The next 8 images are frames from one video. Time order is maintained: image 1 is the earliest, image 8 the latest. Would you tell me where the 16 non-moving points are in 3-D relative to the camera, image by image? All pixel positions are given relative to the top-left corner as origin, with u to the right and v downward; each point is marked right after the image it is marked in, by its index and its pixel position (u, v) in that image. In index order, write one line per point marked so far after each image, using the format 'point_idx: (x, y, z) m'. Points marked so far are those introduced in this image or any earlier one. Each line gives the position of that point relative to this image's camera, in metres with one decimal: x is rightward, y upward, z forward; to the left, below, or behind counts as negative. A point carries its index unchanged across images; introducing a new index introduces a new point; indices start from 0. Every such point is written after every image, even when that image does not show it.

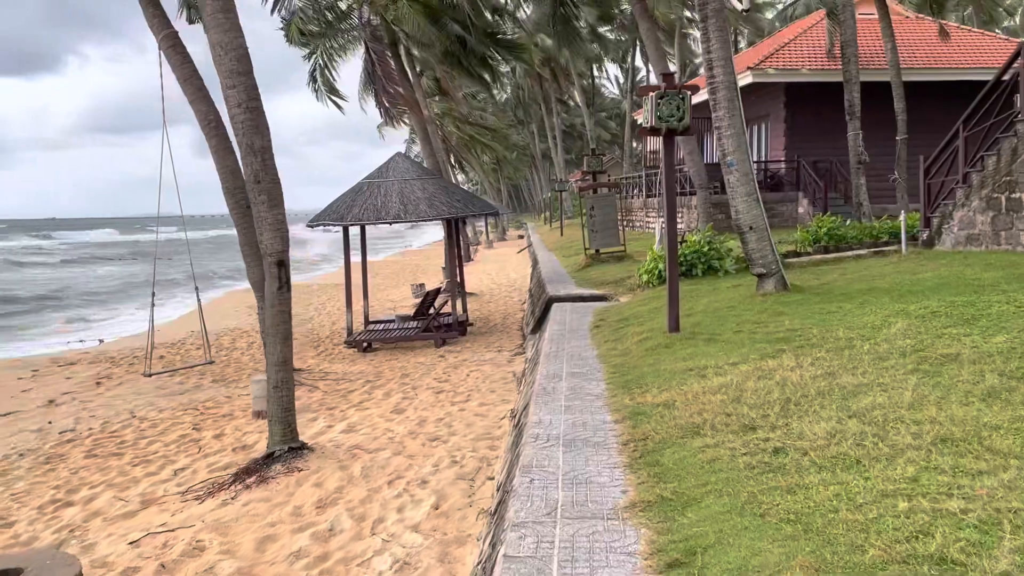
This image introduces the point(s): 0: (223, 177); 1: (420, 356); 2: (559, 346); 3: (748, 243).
0: (-2.9, +1.1, +8.9) m
1: (-1.1, -0.8, +10.5) m
2: (+0.4, -0.4, +6.6) m
3: (+2.0, +0.4, +7.3) m
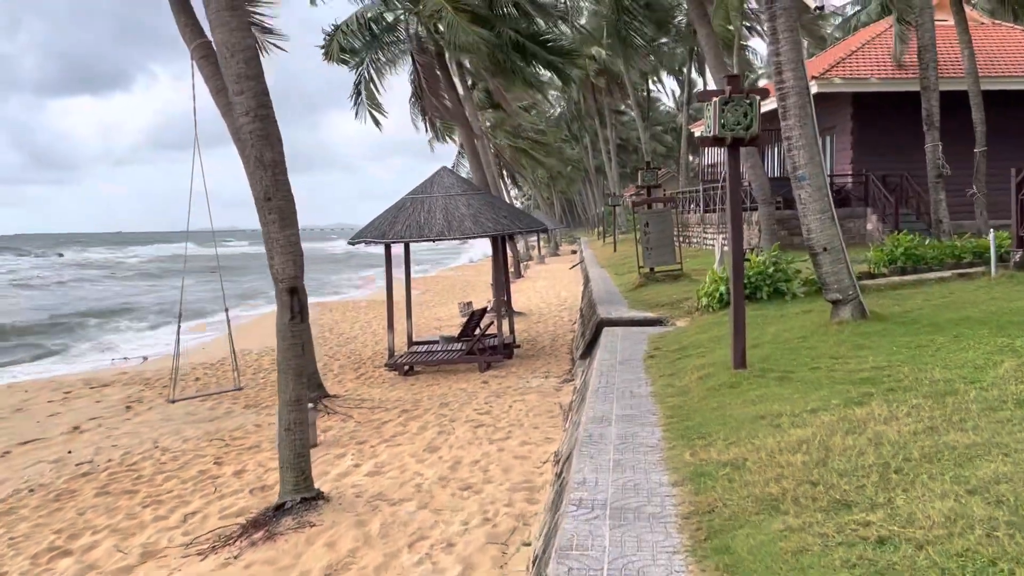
0: (-2.5, +0.9, +8.5) m
1: (-0.6, -1.1, +9.9) m
2: (+0.7, -0.6, +5.9) m
3: (+2.3, +0.2, +6.6) m
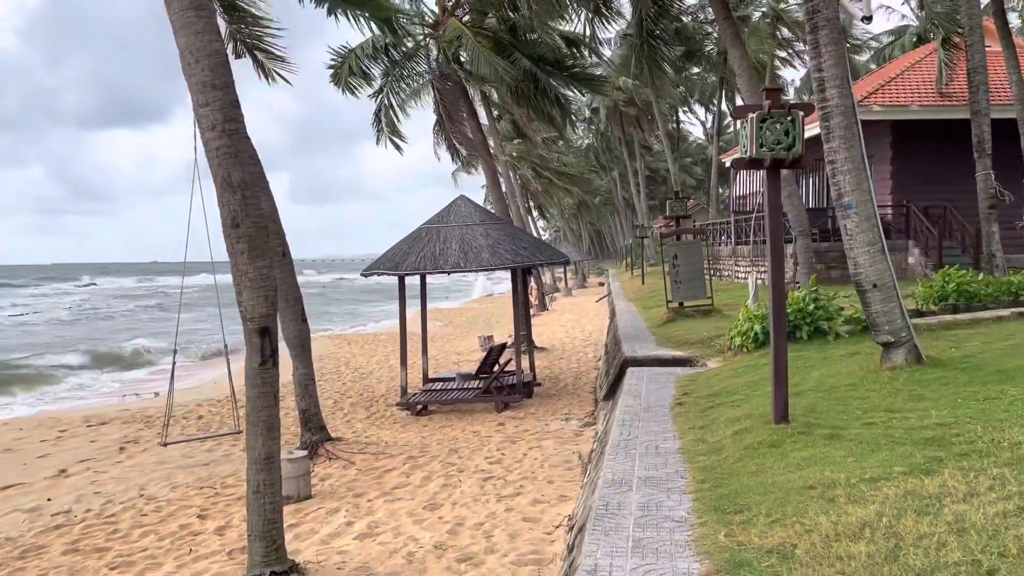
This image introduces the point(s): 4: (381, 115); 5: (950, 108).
0: (-2.3, +0.6, +8.0) m
1: (-0.4, -1.5, +9.3) m
2: (+0.7, -0.9, +5.3) m
3: (+2.4, -0.1, +5.9) m
4: (-2.3, +3.0, +15.1) m
5: (+6.9, +2.9, +13.8) m
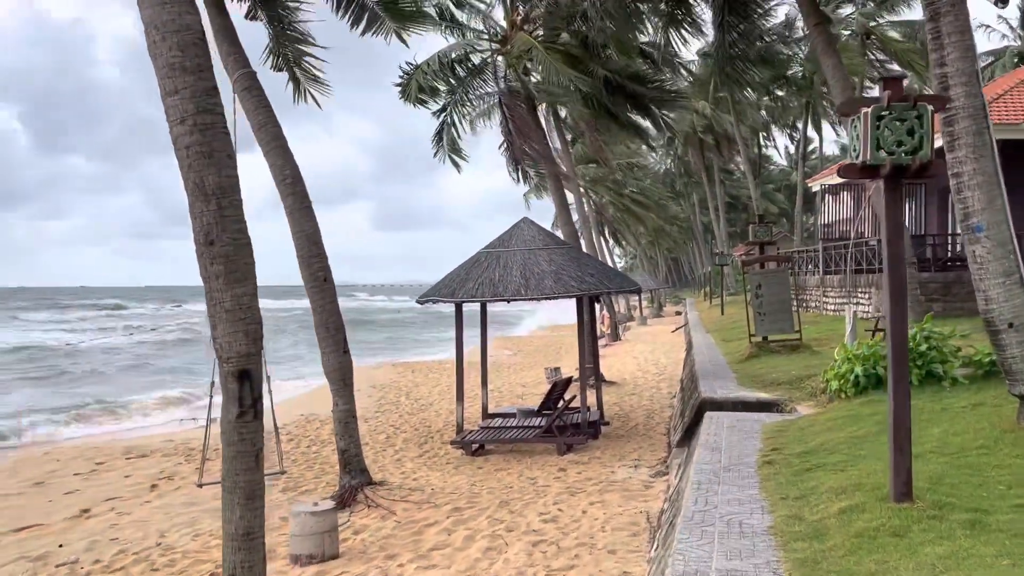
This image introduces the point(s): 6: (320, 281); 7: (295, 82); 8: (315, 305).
0: (-1.8, +0.4, +7.4) m
1: (+0.2, -1.8, +8.4) m
2: (+1.0, -1.0, +4.3) m
3: (+2.7, -0.3, +4.8) m
4: (-1.1, +2.6, +14.5) m
5: (+8.0, +2.3, +12.4) m
6: (-1.6, +0.1, +7.3) m
7: (-2.1, +2.2, +9.1) m
8: (-1.6, -0.1, +7.3) m
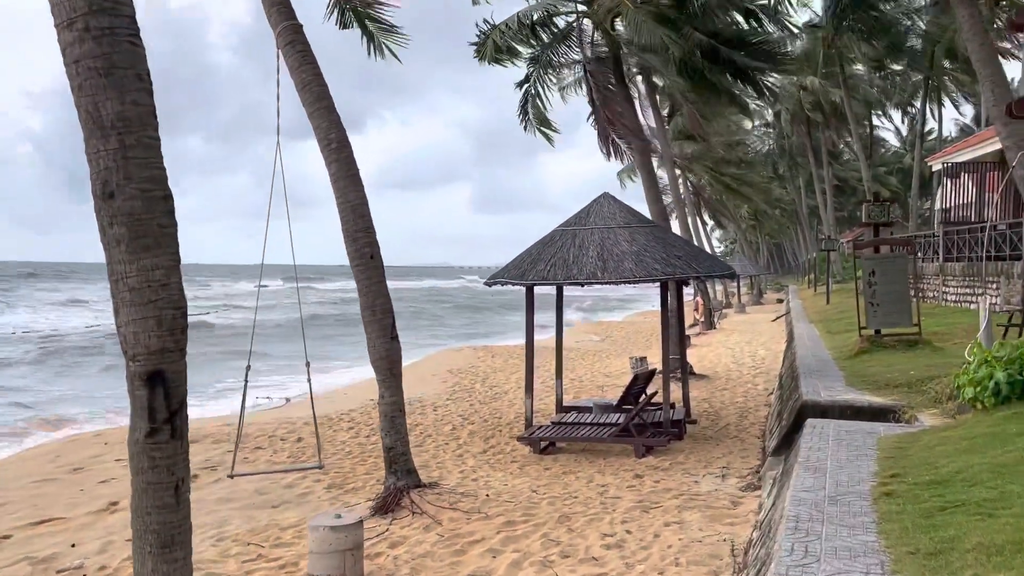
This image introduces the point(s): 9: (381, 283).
0: (-1.3, +0.5, +6.6) m
1: (+0.8, -1.6, +7.5) m
2: (+1.1, -1.0, +3.3) m
3: (+2.9, -0.3, +3.6) m
4: (+0.2, +2.8, +13.6) m
5: (+9.0, +2.4, +10.5) m
6: (-1.1, +0.2, +6.6) m
7: (-1.4, +2.4, +8.3) m
8: (-1.1, 0.0, +6.5) m
9: (-1.0, 0.0, +6.6) m
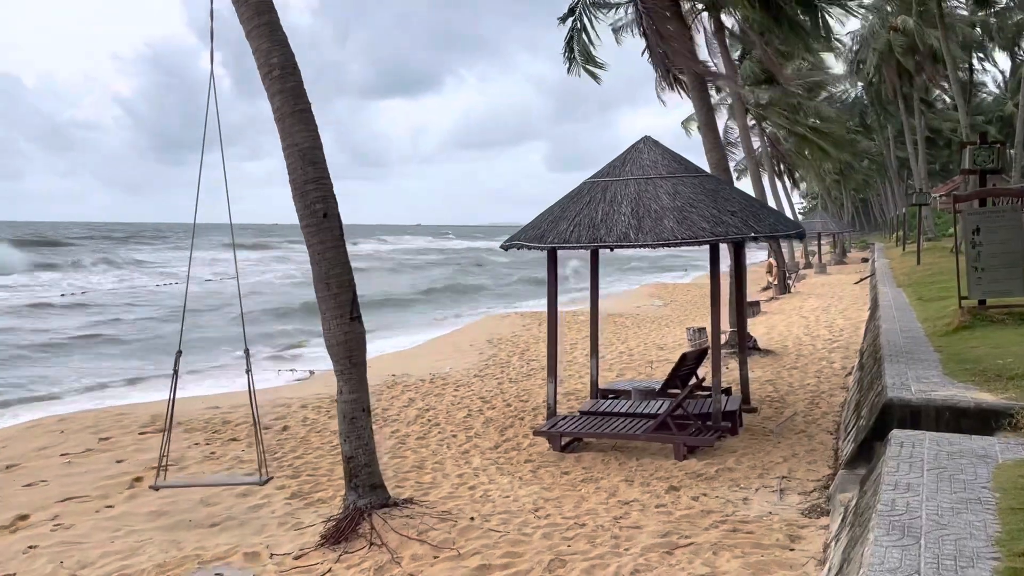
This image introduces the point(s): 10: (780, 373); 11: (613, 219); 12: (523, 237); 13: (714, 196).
0: (-1.3, +0.7, +5.2) m
1: (+0.9, -1.4, +6.0) m
2: (+0.8, -0.9, +1.8) m
3: (+2.6, -0.2, +1.9) m
4: (+0.8, +3.4, +12.0) m
5: (+9.2, +2.8, +8.2) m
6: (-1.1, +0.4, +5.2) m
7: (-1.3, +2.7, +6.9) m
8: (-1.2, +0.2, +5.2) m
9: (-1.0, +0.2, +5.2) m
10: (+3.0, -0.9, +9.9) m
11: (+0.8, +0.6, +7.3) m
12: (+0.1, +0.5, +7.7) m
13: (+1.7, +0.8, +7.5) m
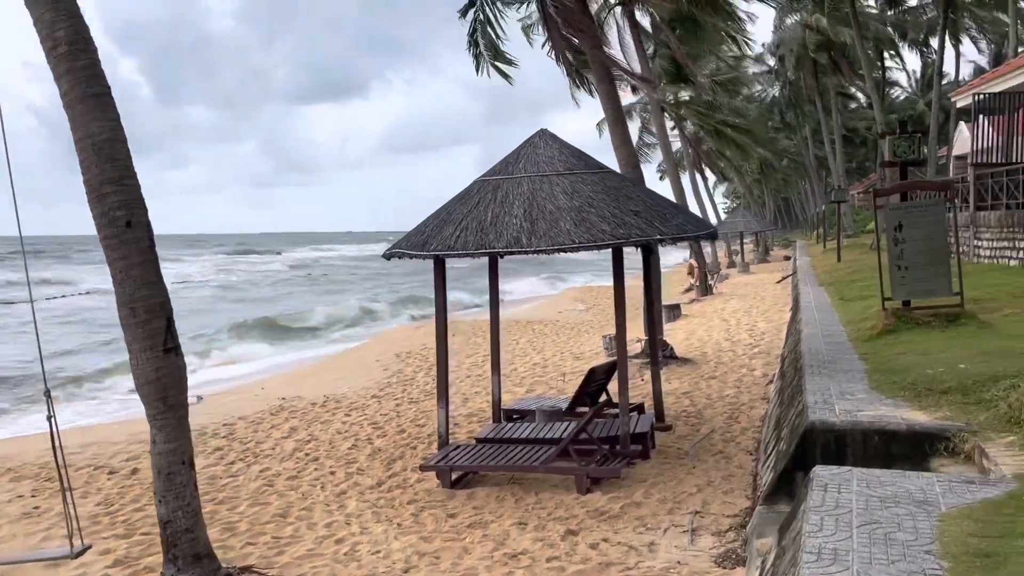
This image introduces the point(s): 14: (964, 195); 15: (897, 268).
0: (-2.1, +0.6, +4.2) m
1: (+0.1, -1.4, +5.2) m
2: (+0.3, -1.0, +1.0) m
3: (+2.1, -0.2, +1.2) m
4: (-0.5, +3.2, +11.1) m
5: (+8.2, +2.9, +8.0) m
6: (-1.9, +0.3, +4.2) m
7: (-2.2, +2.5, +5.9) m
8: (-1.9, +0.1, +4.2) m
9: (-1.8, +0.1, +4.2) m
10: (+2.0, -1.0, +9.2) m
11: (-0.1, +0.5, +6.4) m
12: (-0.8, +0.3, +6.8) m
13: (+0.8, +0.7, +6.7) m
14: (+7.5, +1.5, +15.2) m
15: (+3.5, +0.2, +7.8) m
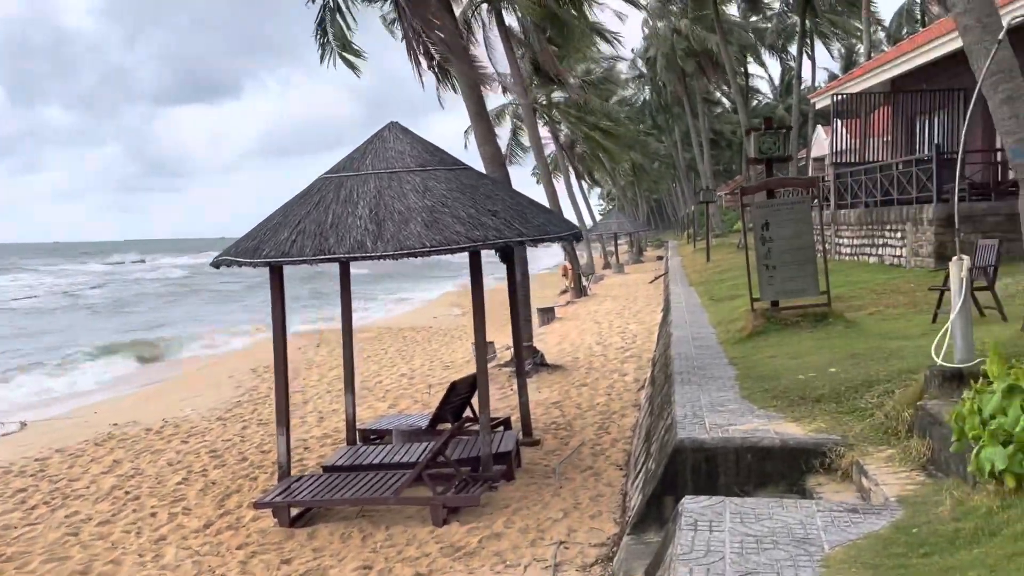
0: (-2.8, +0.5, +3.3) m
1: (-0.7, -1.5, +4.5) m
2: (+0.1, -1.0, +0.4) m
3: (+1.8, -0.2, +0.9) m
4: (-2.3, +3.1, +10.3) m
5: (+6.8, +3.0, +8.4) m
6: (-2.6, +0.2, +3.3) m
7: (-3.2, +2.4, +4.9) m
8: (-2.6, 0.0, +3.3) m
9: (-2.5, 0.0, +3.3) m
10: (+0.6, -1.0, +8.8) m
11: (-1.1, +0.4, +5.7) m
12: (-1.9, +0.3, +6.0) m
13: (-0.3, +0.7, +6.1) m
14: (+5.2, +1.6, +15.4) m
15: (+2.2, +0.2, +7.6) m
